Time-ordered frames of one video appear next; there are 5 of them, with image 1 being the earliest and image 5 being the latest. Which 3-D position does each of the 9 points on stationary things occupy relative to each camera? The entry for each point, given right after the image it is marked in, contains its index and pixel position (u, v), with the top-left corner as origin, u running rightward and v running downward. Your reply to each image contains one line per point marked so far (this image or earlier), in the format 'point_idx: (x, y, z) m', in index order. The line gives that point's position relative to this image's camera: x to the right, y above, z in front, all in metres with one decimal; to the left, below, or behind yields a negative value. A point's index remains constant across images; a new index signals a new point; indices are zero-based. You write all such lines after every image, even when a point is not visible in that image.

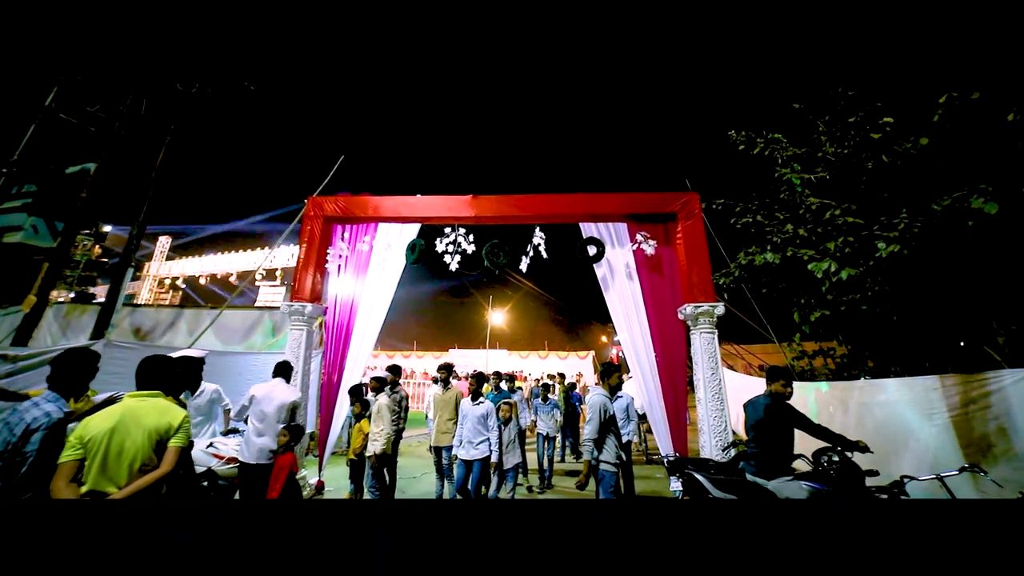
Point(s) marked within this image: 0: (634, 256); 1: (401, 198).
0: (+1.6, +0.4, +6.1) m
1: (-1.5, +1.2, +6.2) m
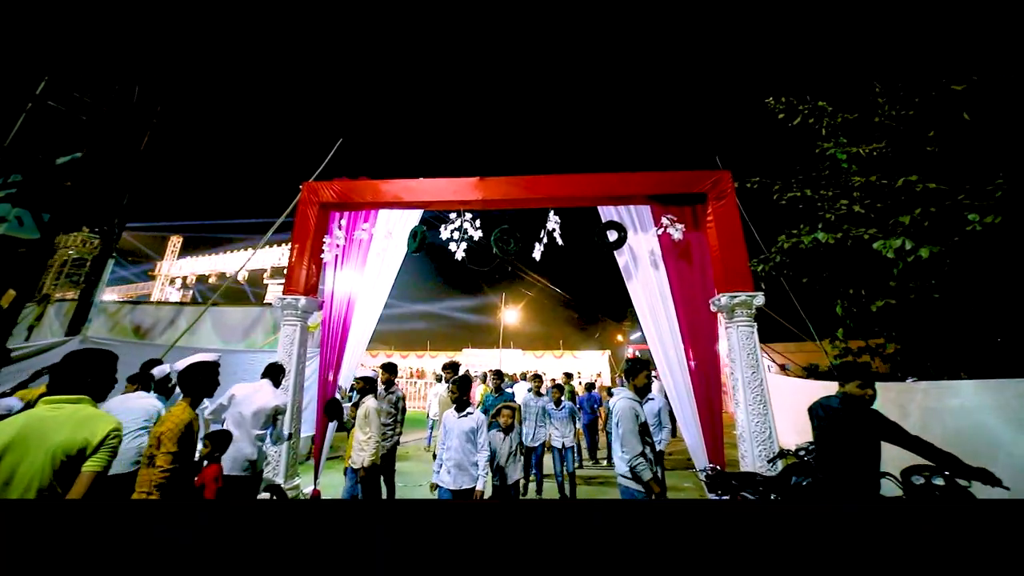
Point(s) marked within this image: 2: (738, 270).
0: (+1.8, +0.6, +5.5) m
1: (-1.4, +1.3, +5.7) m
2: (+2.4, +0.2, +4.9) m
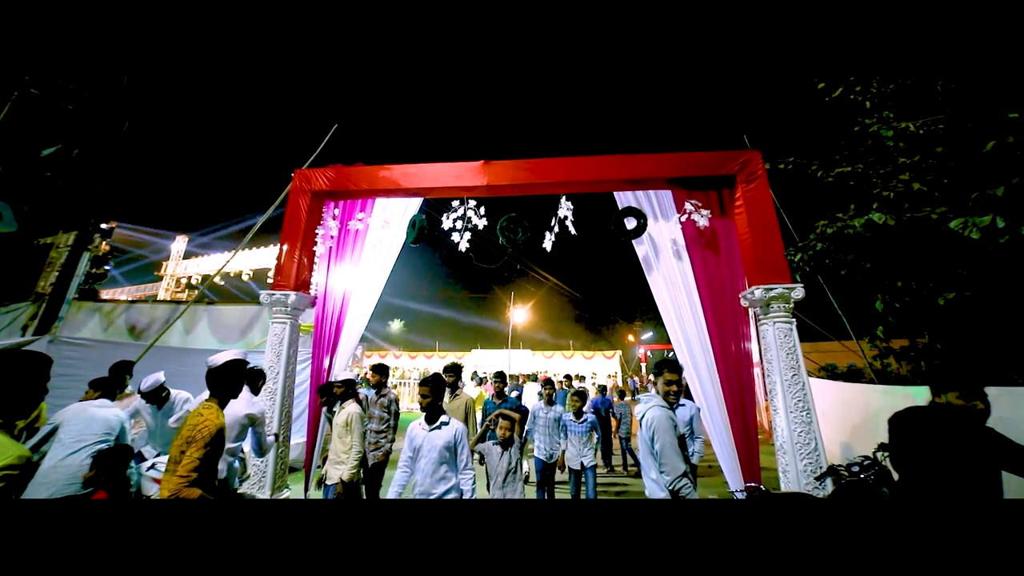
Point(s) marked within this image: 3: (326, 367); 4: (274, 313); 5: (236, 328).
0: (+1.8, +0.6, +5.0) m
1: (-1.3, +1.4, +5.3) m
2: (+2.4, +0.3, +4.3) m
3: (-2.1, -0.9, +5.2) m
4: (-2.6, -0.3, +5.0) m
5: (-5.2, -0.8, +8.7) m
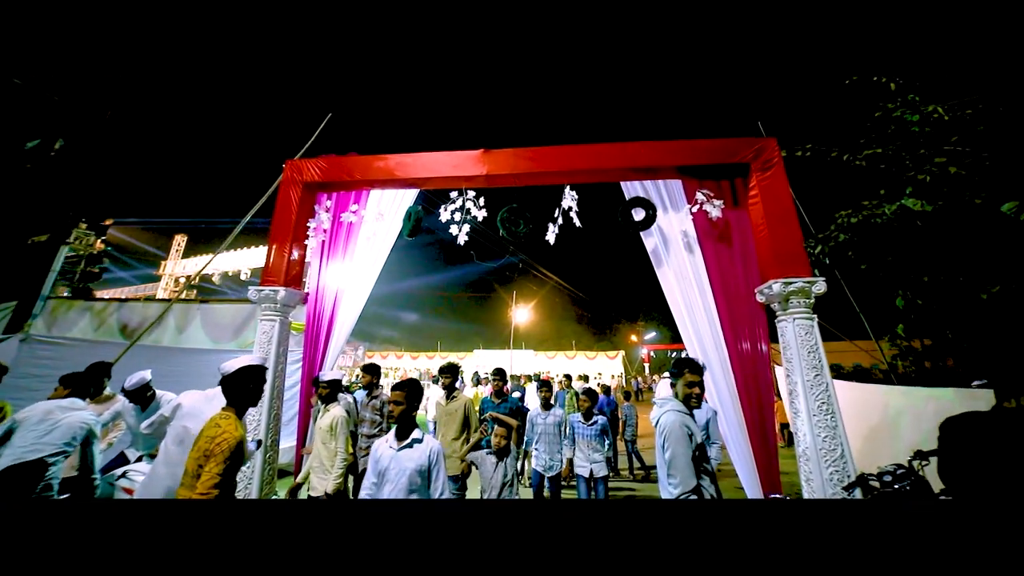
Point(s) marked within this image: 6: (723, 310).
0: (+1.8, +0.7, +4.7) m
1: (-1.3, +1.4, +5.0) m
2: (+2.5, +0.3, +4.1) m
3: (-2.1, -0.9, +5.0) m
4: (-2.6, -0.2, +4.8) m
5: (-5.2, -0.7, +8.4) m
6: (+2.0, -0.2, +4.3) m
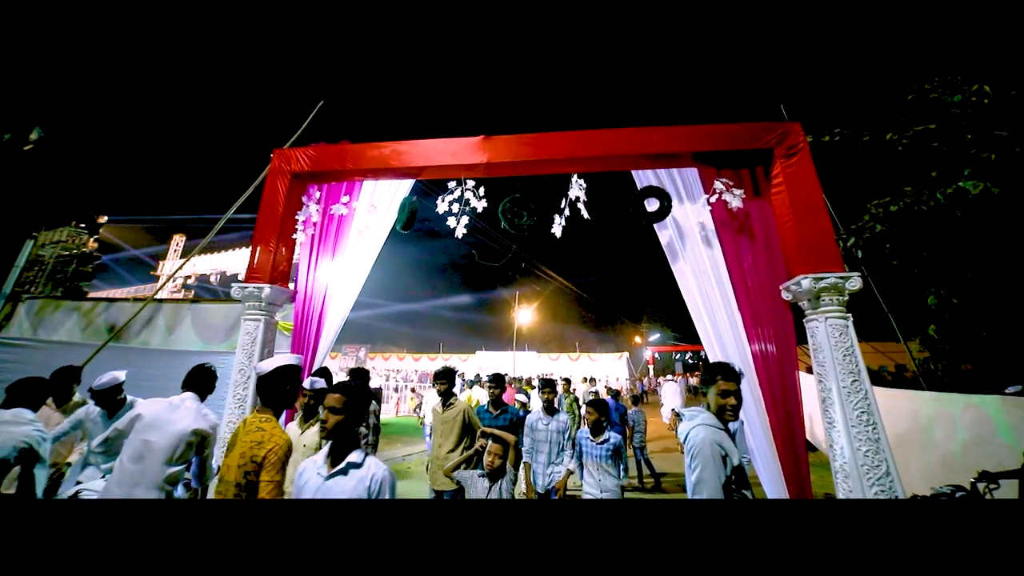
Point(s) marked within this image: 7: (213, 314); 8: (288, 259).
0: (+1.9, +0.7, +4.4) m
1: (-1.2, +1.5, +4.7) m
2: (+2.5, +0.4, +3.7) m
3: (-2.1, -0.8, +4.6) m
4: (-2.6, -0.2, +4.4) m
5: (-5.1, -0.7, +8.1) m
6: (+2.0, -0.2, +4.0) m
7: (-5.3, -0.5, +8.2) m
8: (-2.3, +0.3, +4.7) m
